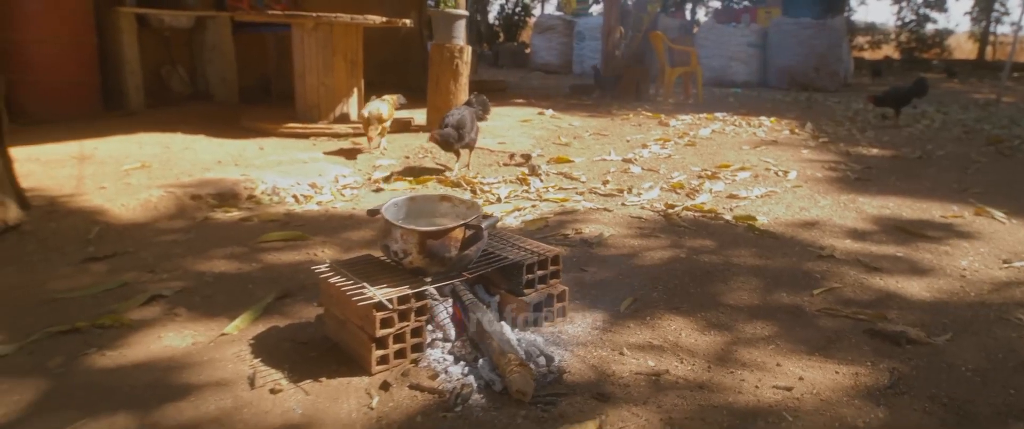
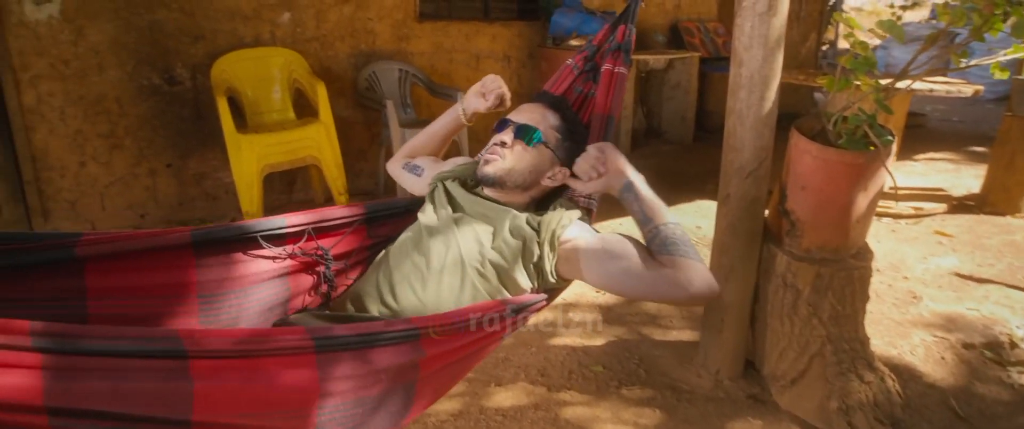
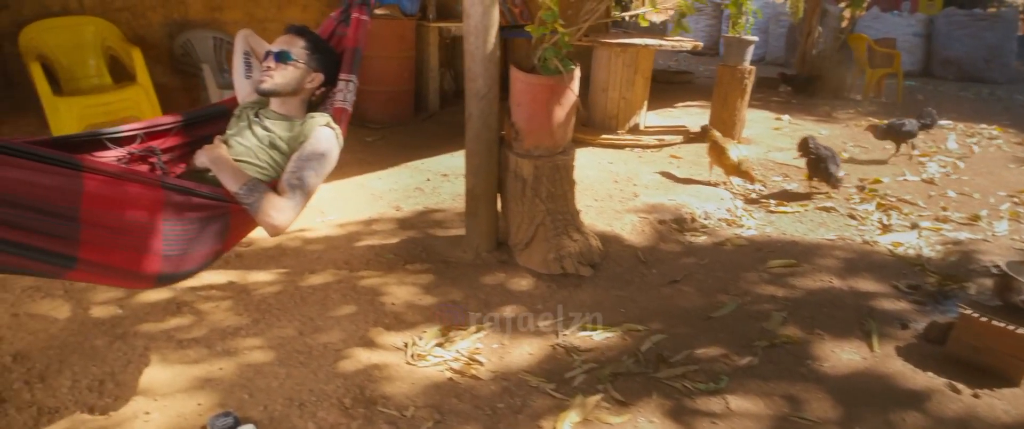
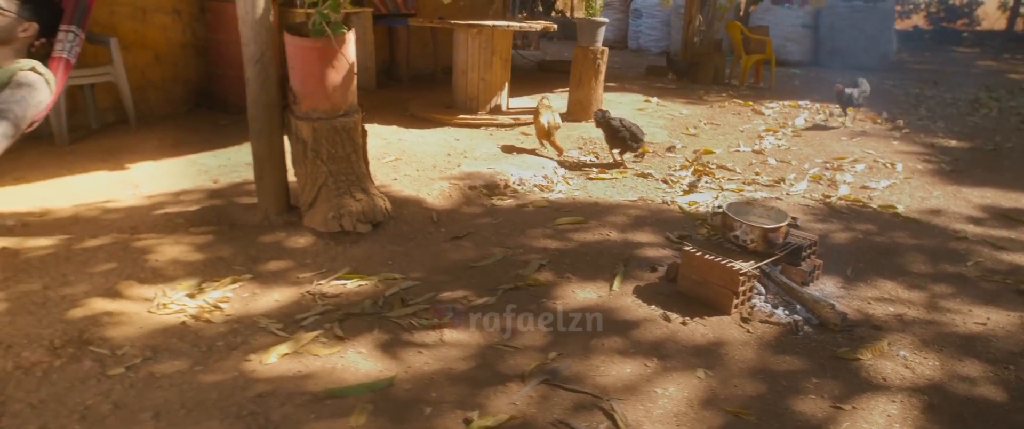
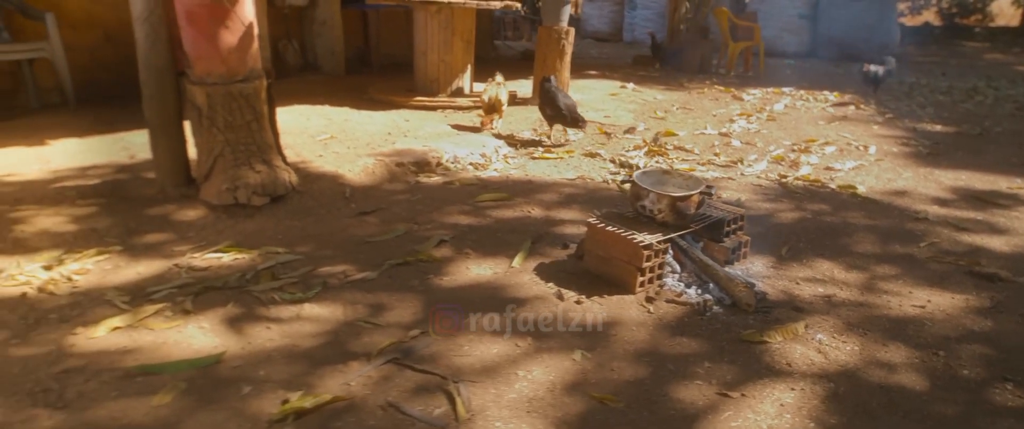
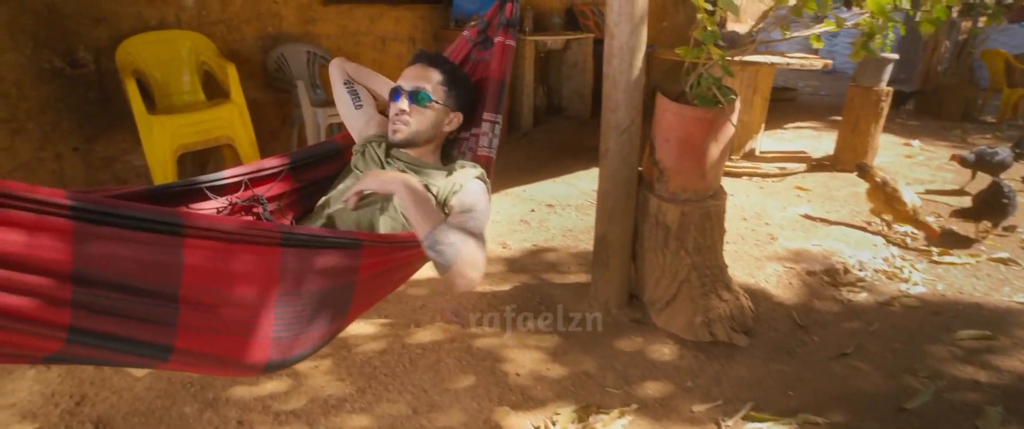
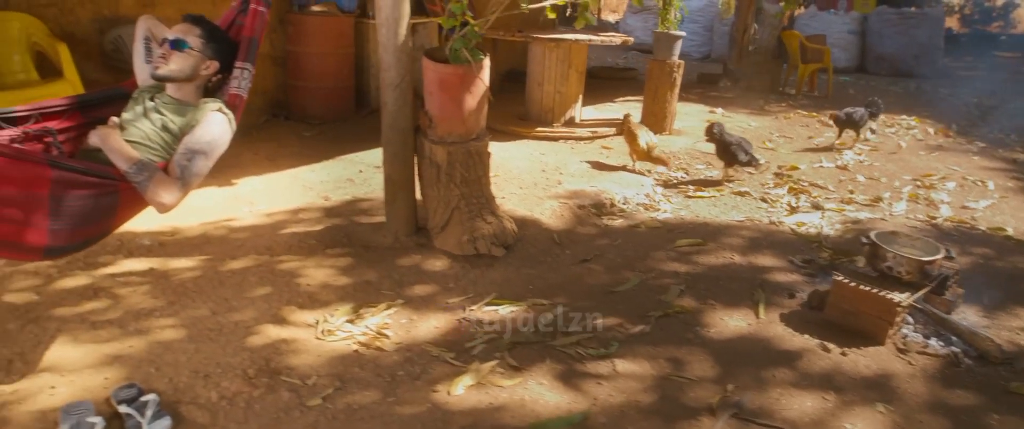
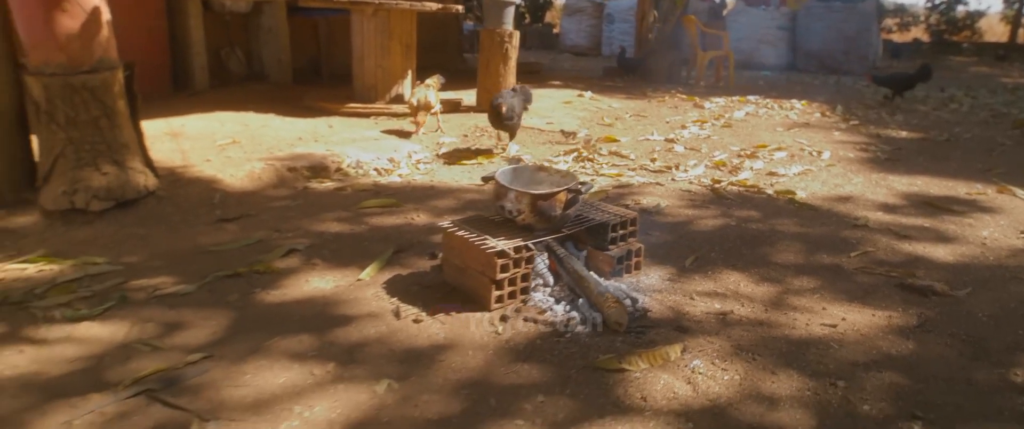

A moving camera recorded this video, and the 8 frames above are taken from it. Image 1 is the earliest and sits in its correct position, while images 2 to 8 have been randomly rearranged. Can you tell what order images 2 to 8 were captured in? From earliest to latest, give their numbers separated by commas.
8, 5, 4, 7, 3, 6, 2
